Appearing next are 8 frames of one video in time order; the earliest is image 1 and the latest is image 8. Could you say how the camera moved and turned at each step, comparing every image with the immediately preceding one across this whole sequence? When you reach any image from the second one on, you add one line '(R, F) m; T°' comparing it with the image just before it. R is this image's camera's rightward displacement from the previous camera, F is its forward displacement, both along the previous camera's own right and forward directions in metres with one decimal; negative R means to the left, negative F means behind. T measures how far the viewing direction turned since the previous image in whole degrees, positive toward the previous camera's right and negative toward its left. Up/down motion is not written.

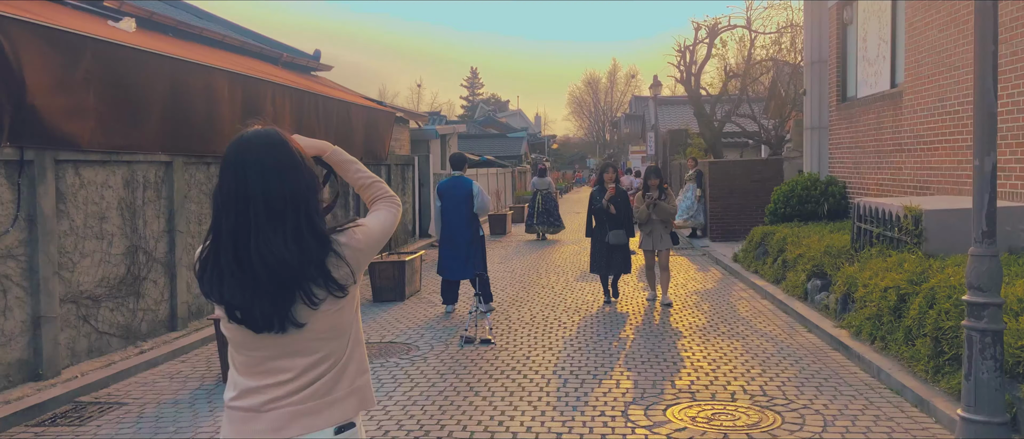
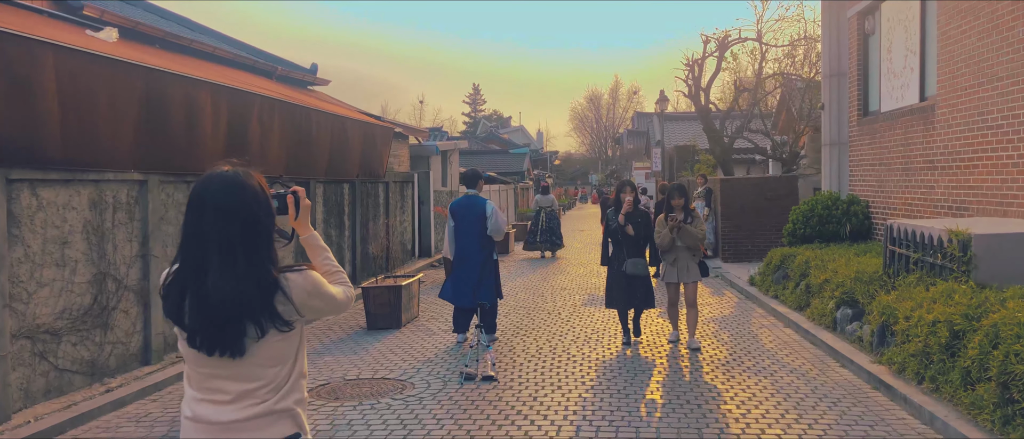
(0.0, +0.6) m; 0°
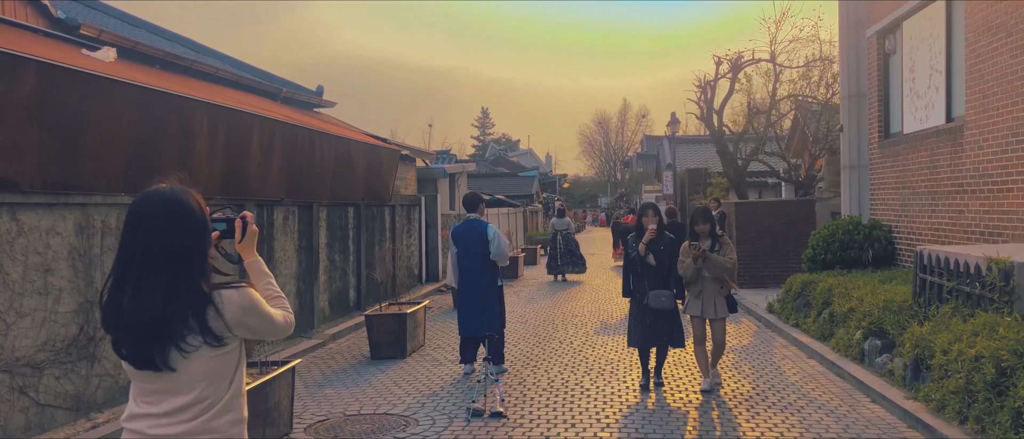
(0.0, +0.3) m; -1°
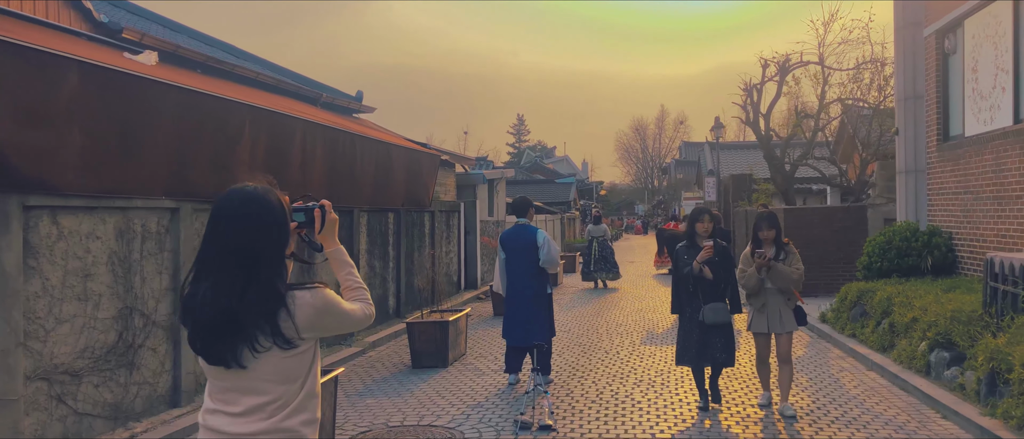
(-0.1, +0.3) m; -3°
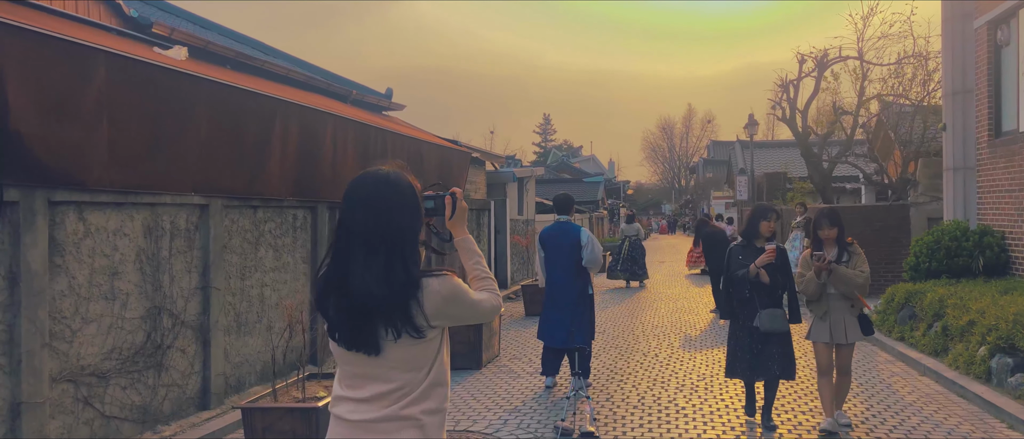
(-0.1, +0.3) m; -2°
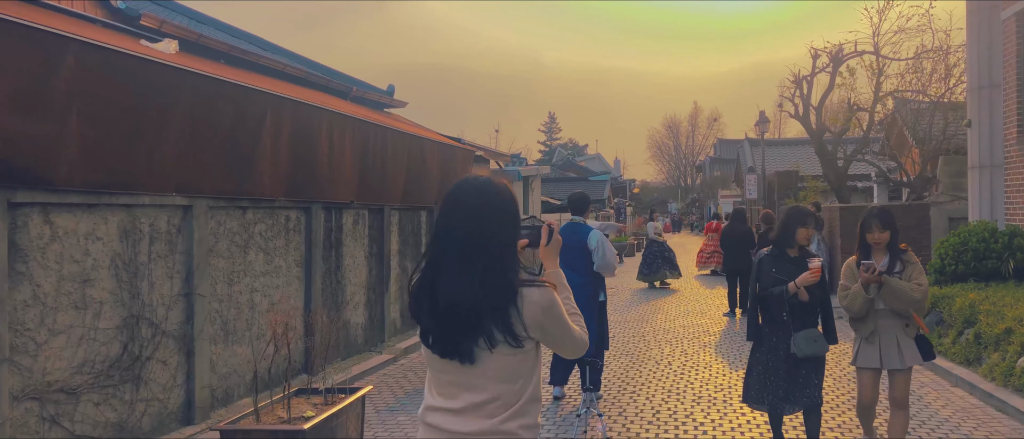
(0.0, +0.4) m; 0°
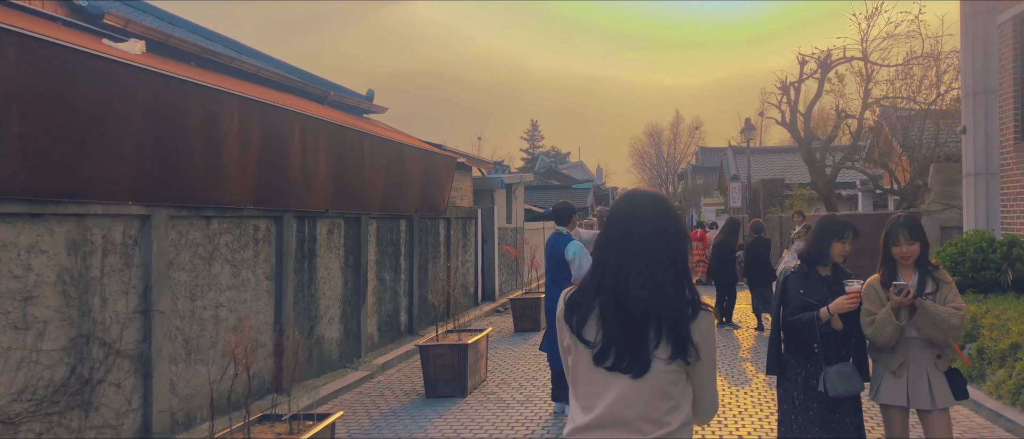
(0.0, +0.3) m; +2°
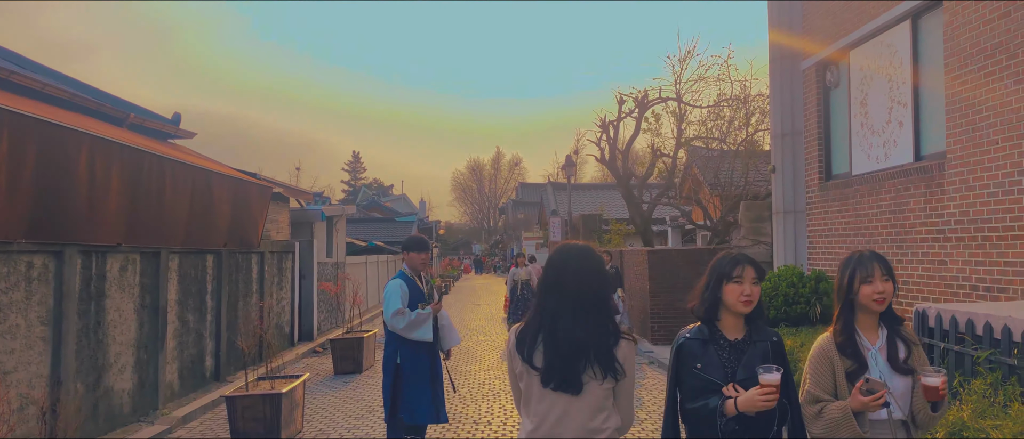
(-0.1, +0.6) m; +15°
